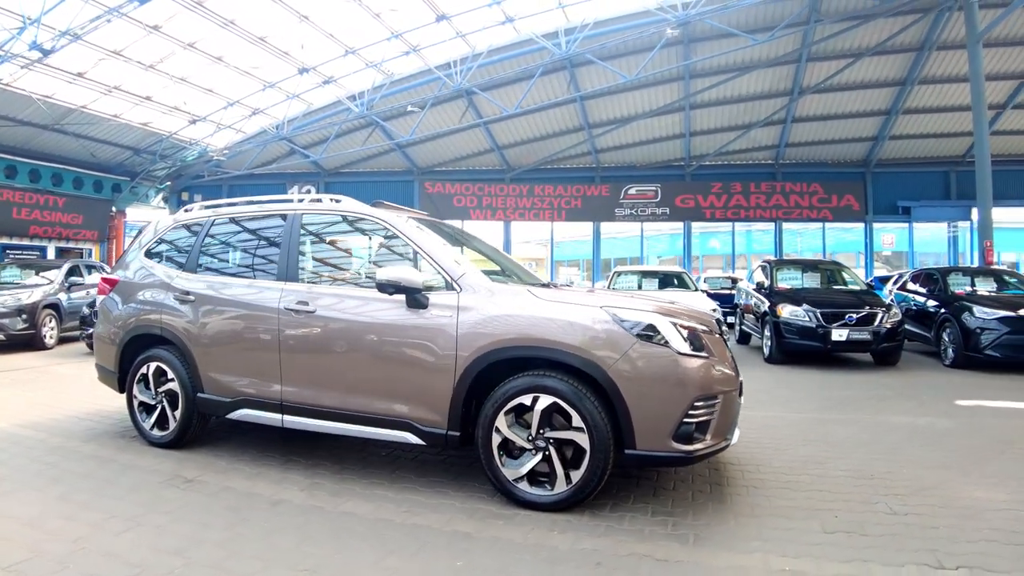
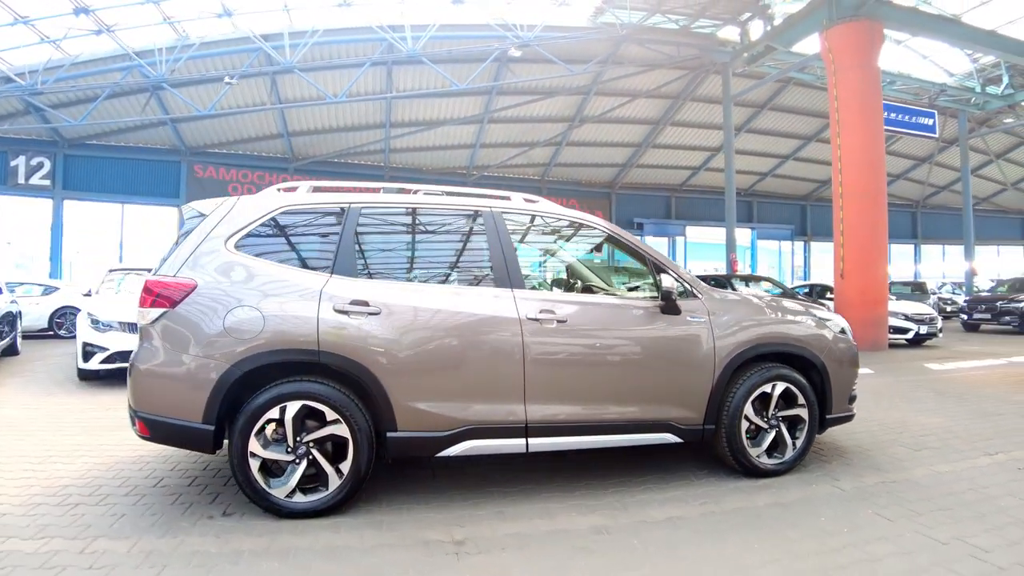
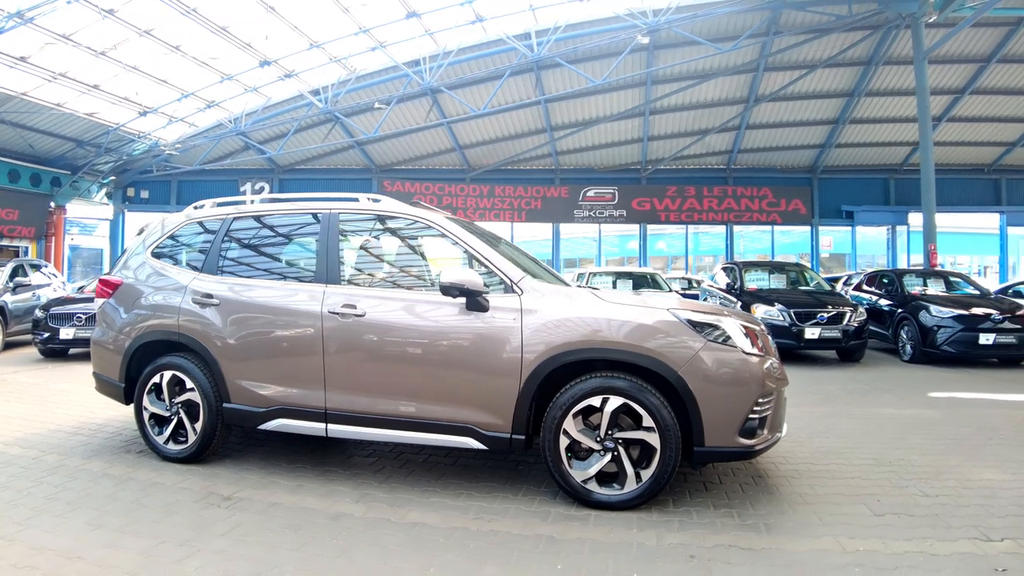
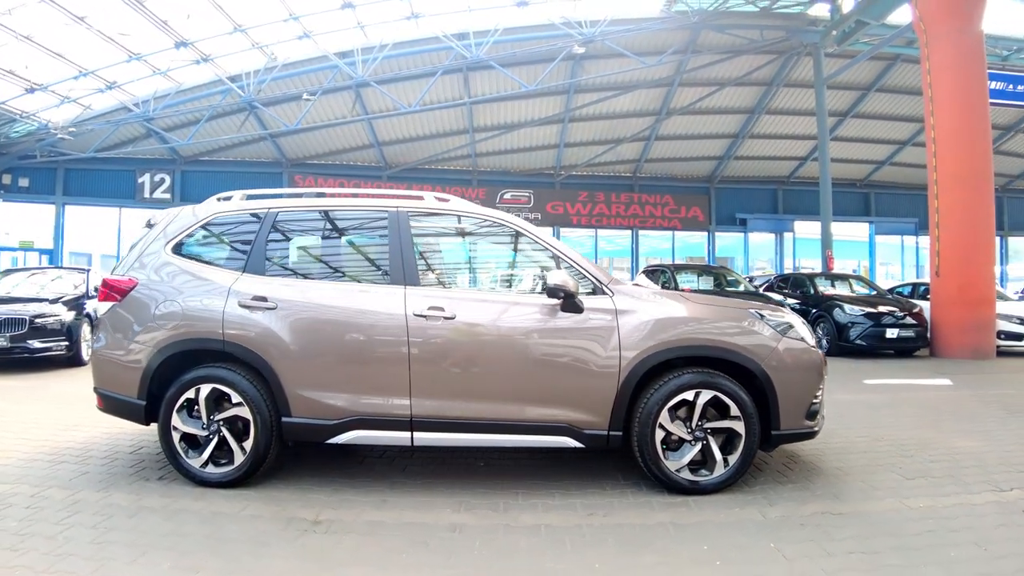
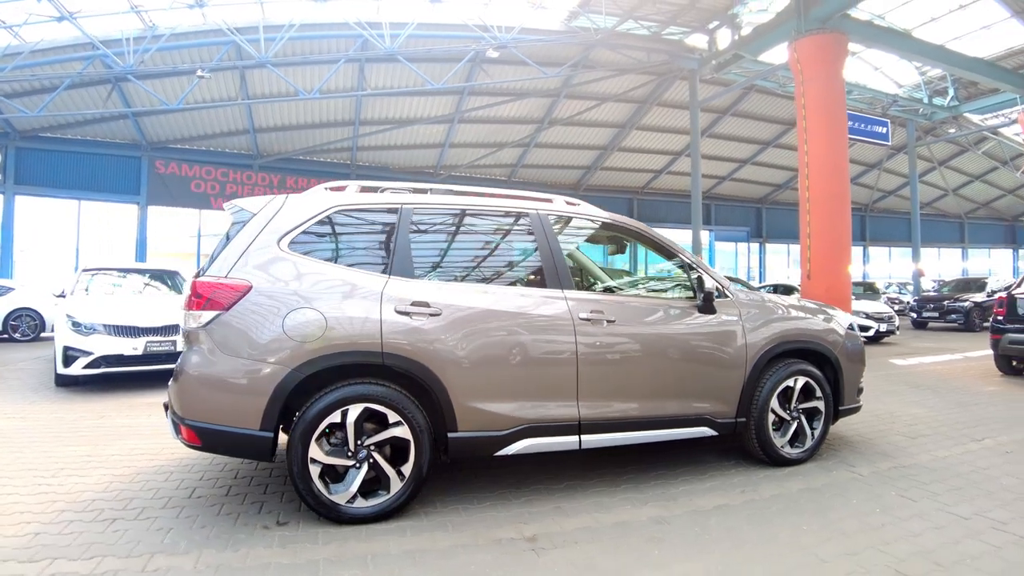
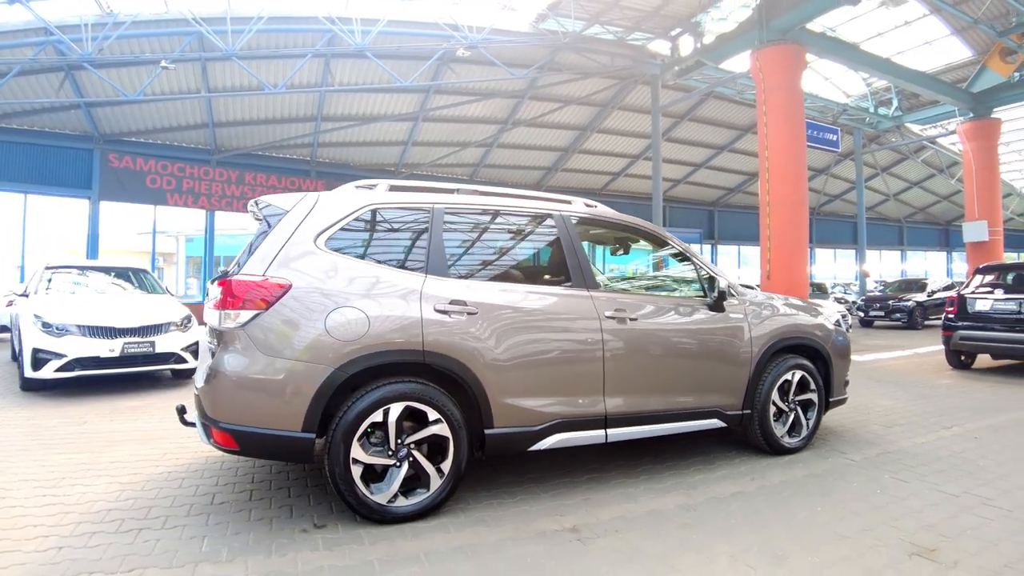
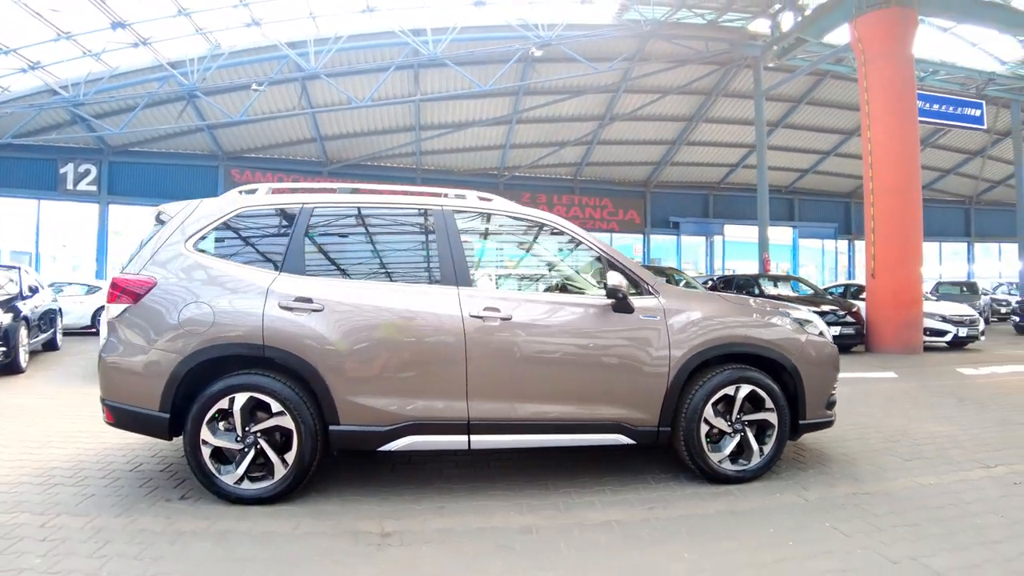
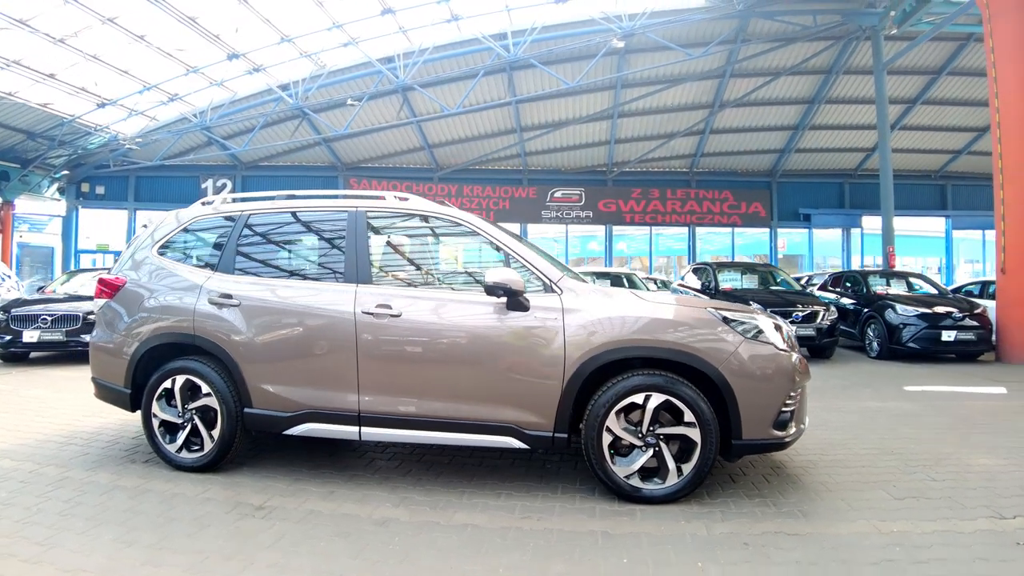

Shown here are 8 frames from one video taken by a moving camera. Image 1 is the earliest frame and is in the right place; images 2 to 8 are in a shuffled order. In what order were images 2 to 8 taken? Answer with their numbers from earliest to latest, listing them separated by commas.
3, 8, 4, 7, 2, 5, 6
